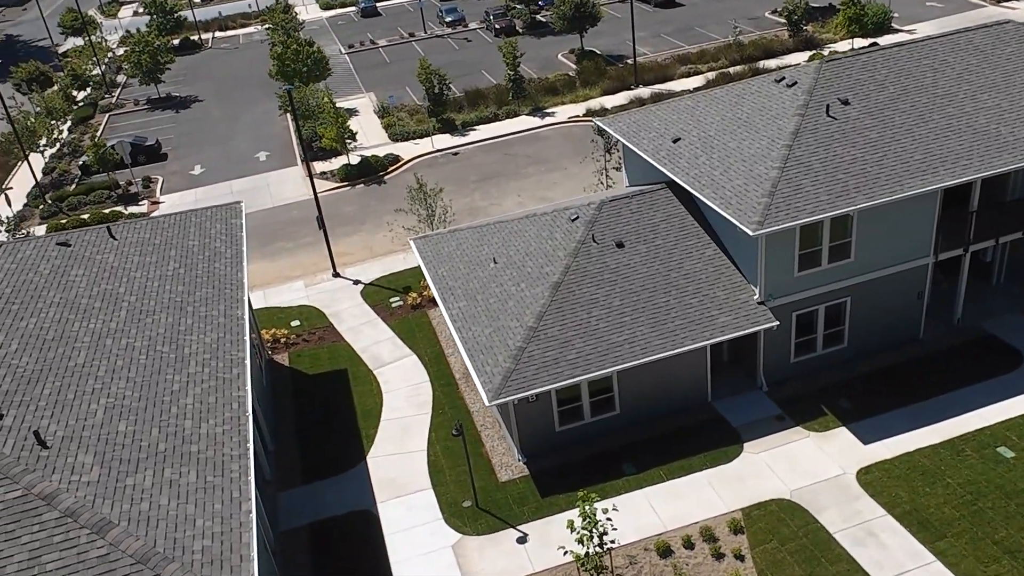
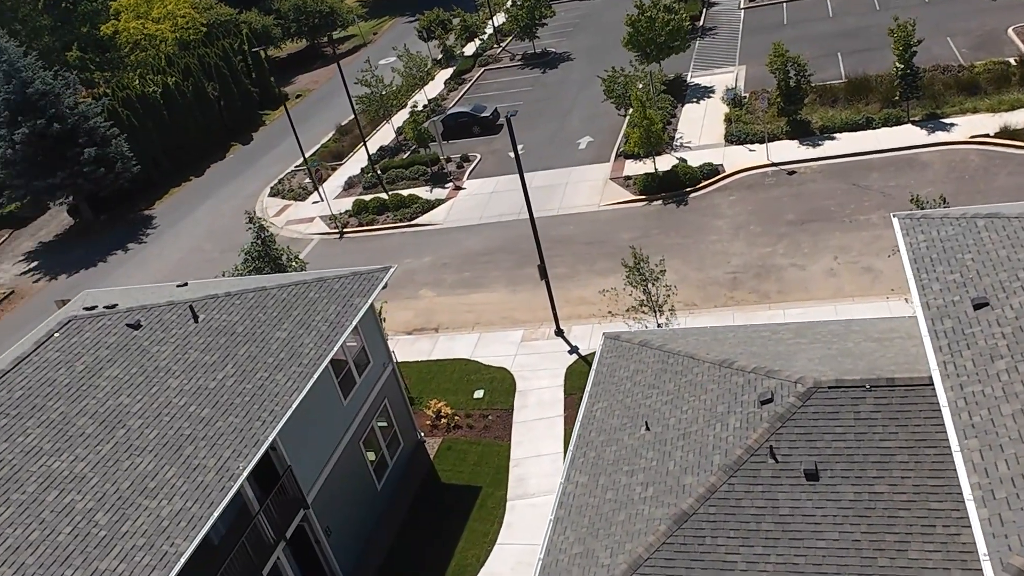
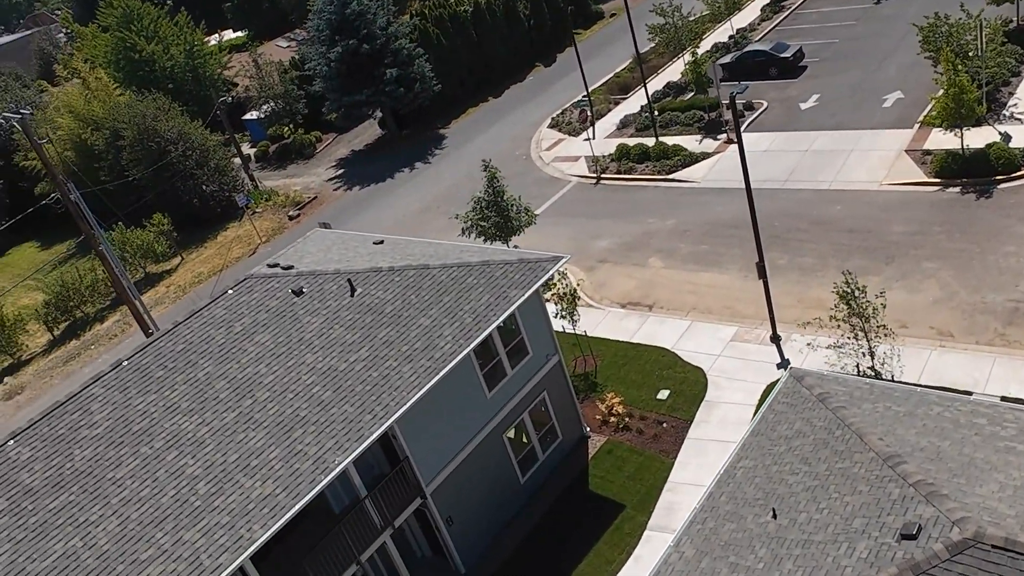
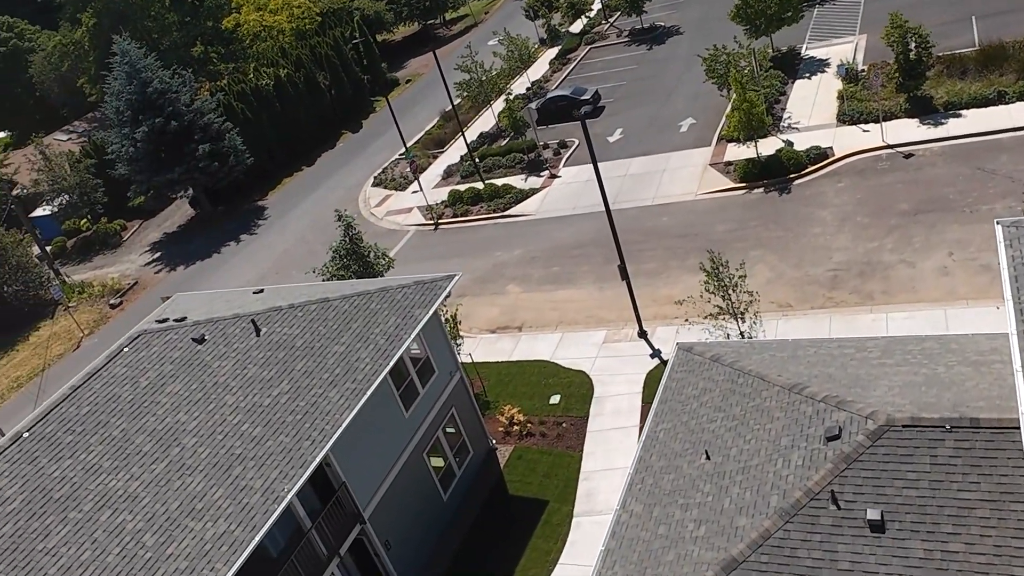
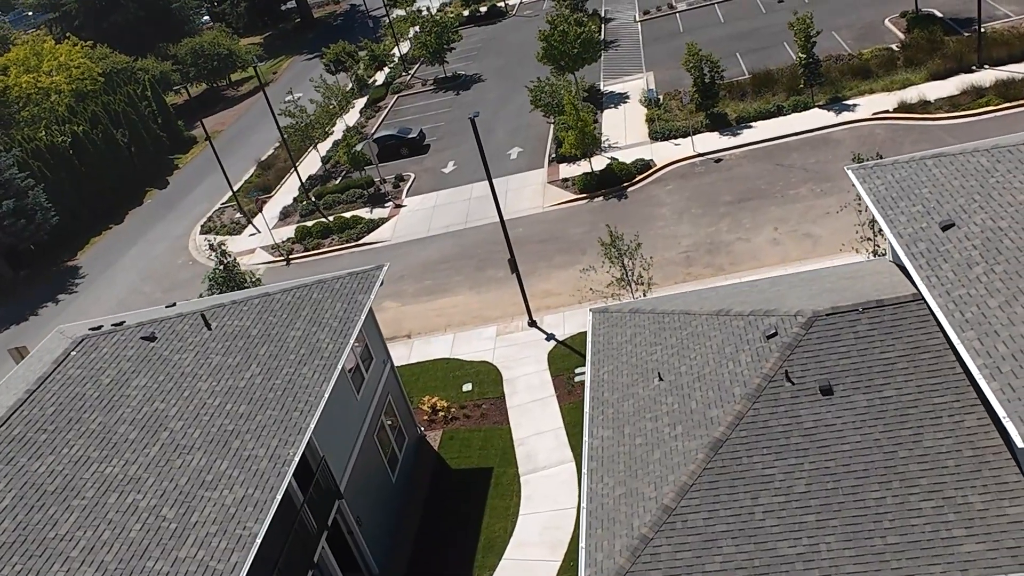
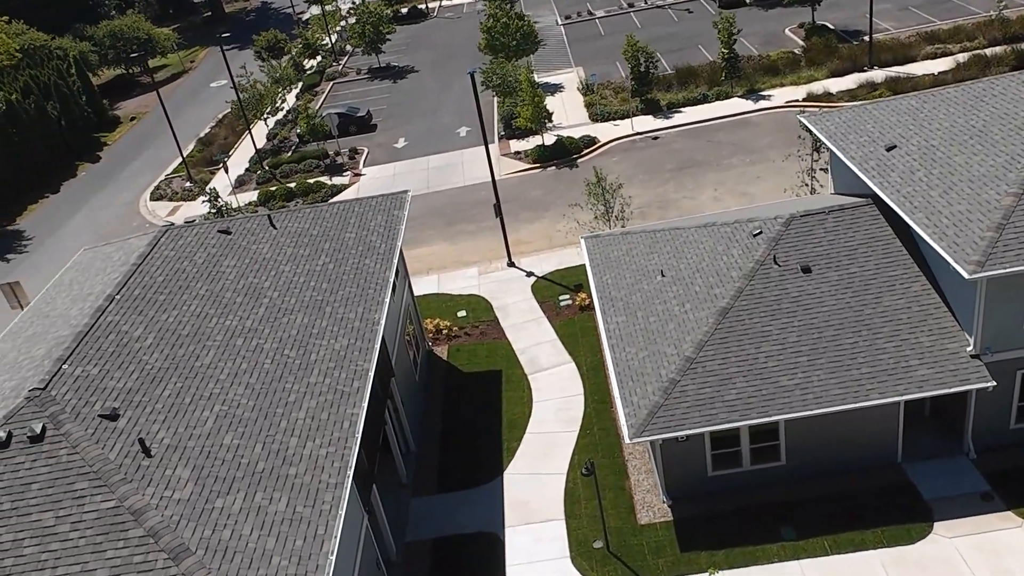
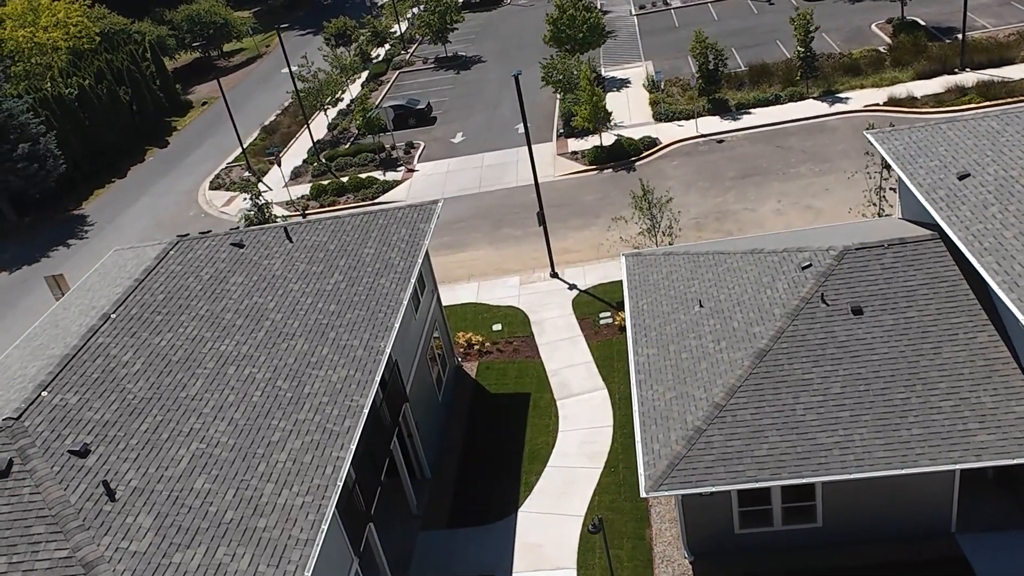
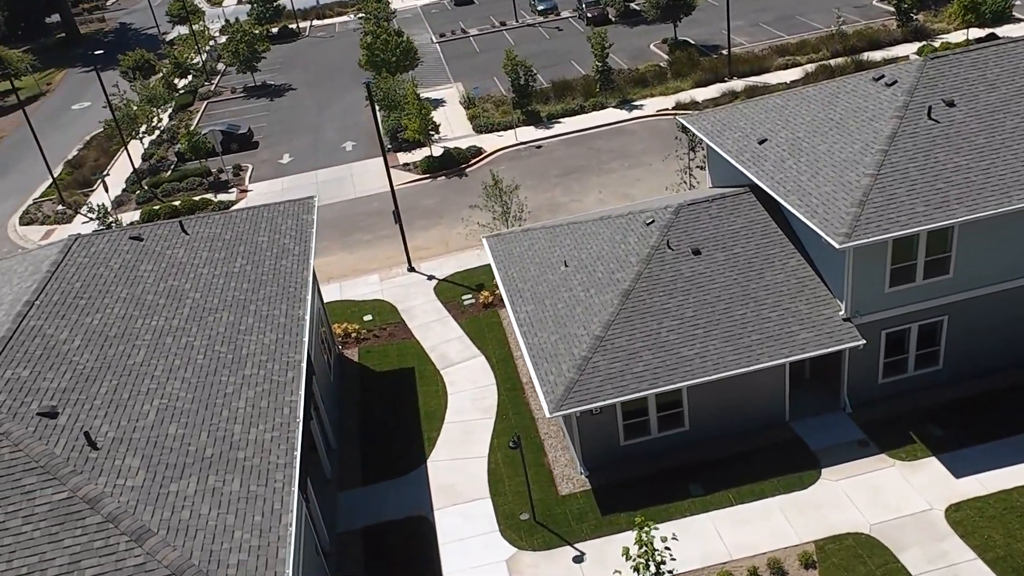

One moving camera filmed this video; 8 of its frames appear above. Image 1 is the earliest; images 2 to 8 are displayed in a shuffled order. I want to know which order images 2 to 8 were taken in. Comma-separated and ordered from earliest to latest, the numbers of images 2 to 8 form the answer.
8, 6, 7, 5, 2, 4, 3
